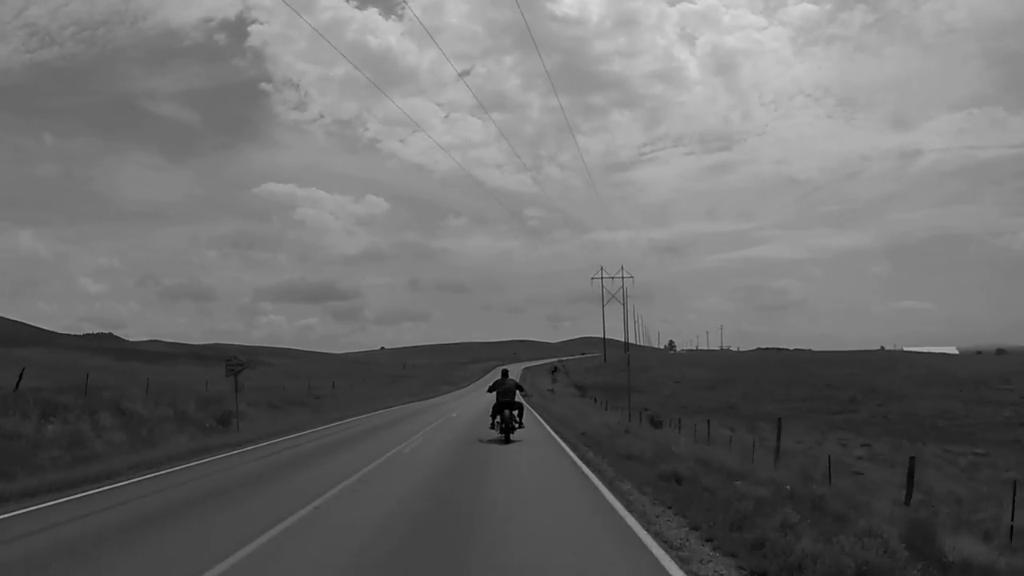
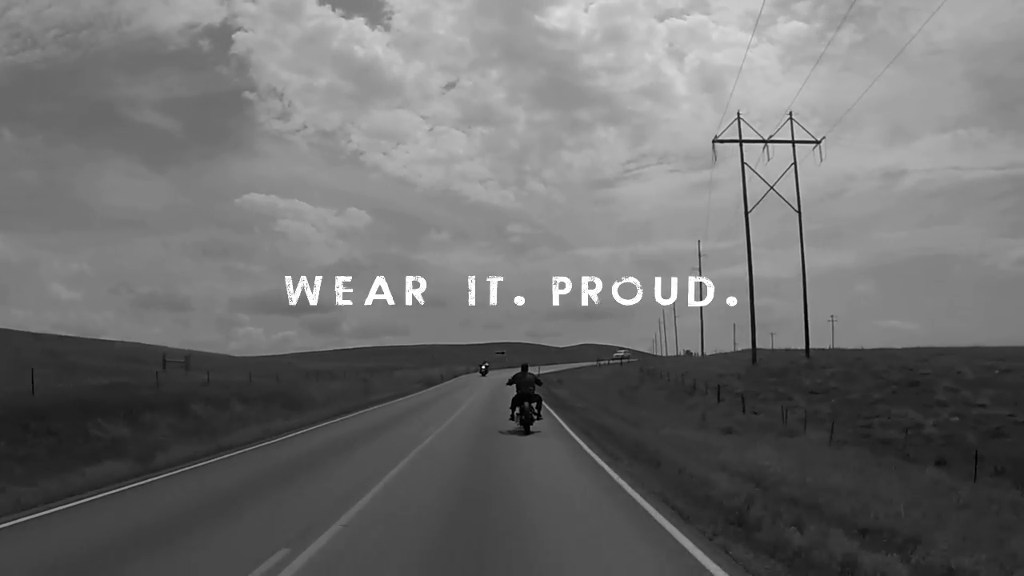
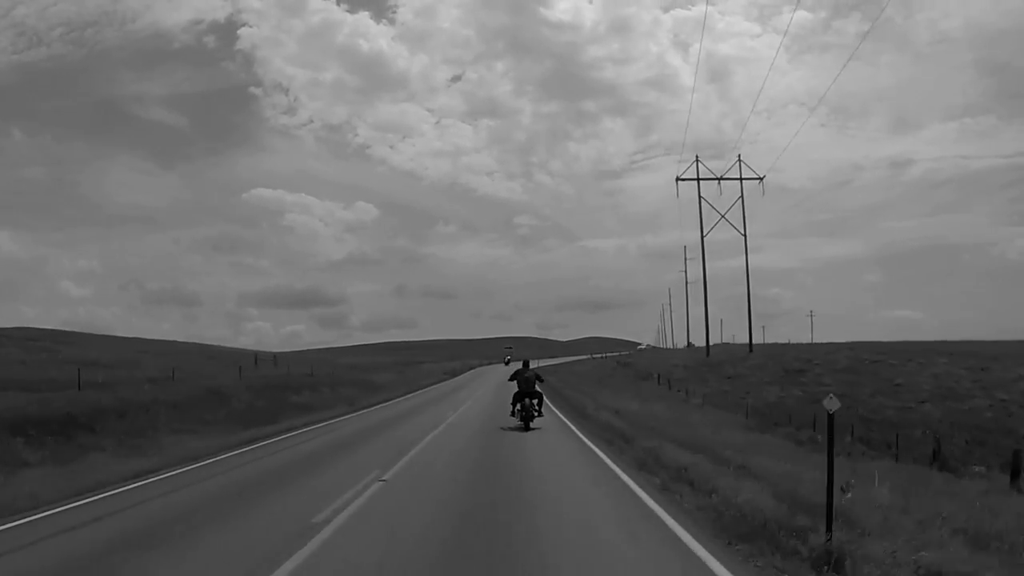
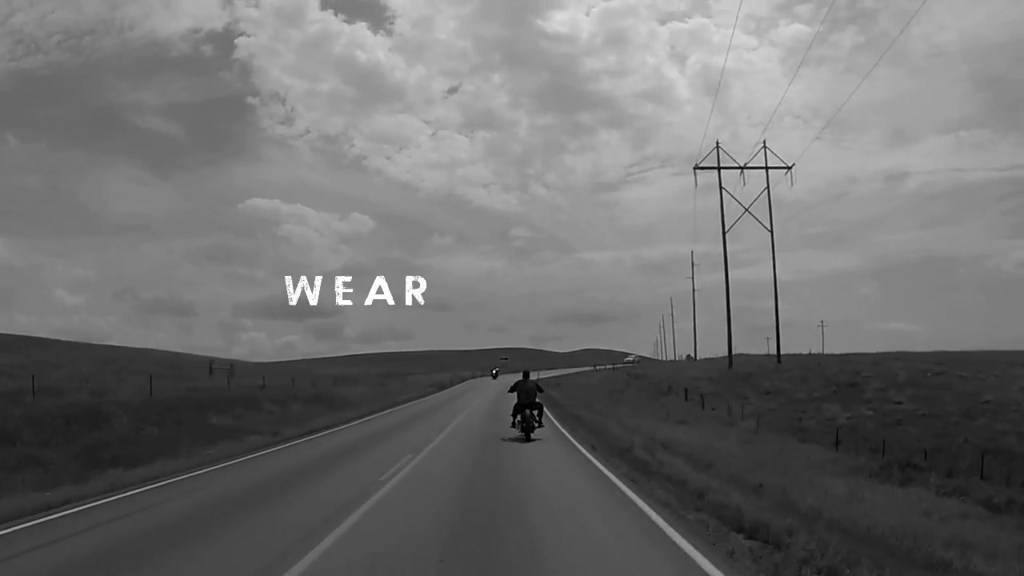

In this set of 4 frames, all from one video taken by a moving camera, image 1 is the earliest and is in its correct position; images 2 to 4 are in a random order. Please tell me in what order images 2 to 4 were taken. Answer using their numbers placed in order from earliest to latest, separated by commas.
3, 4, 2
